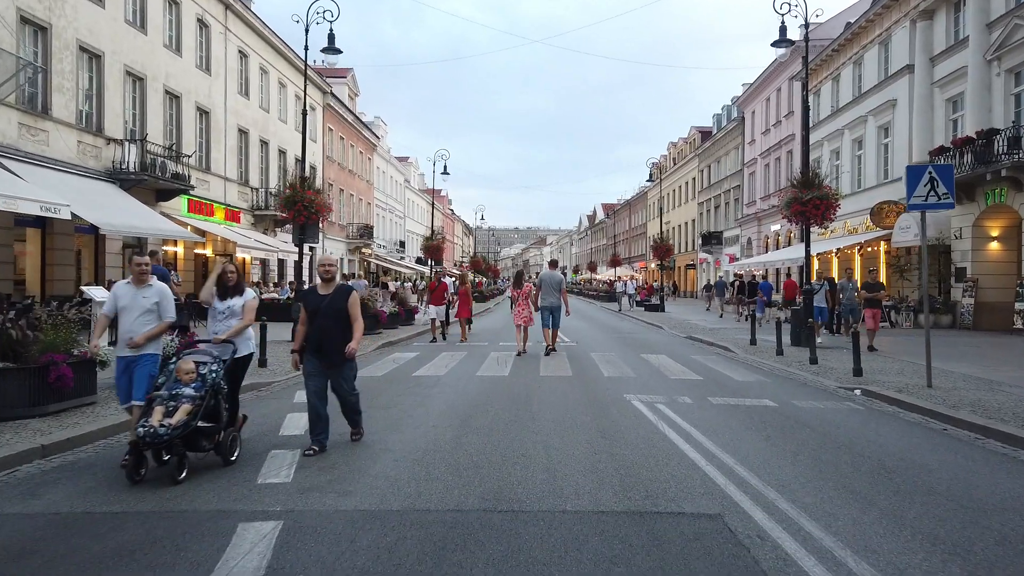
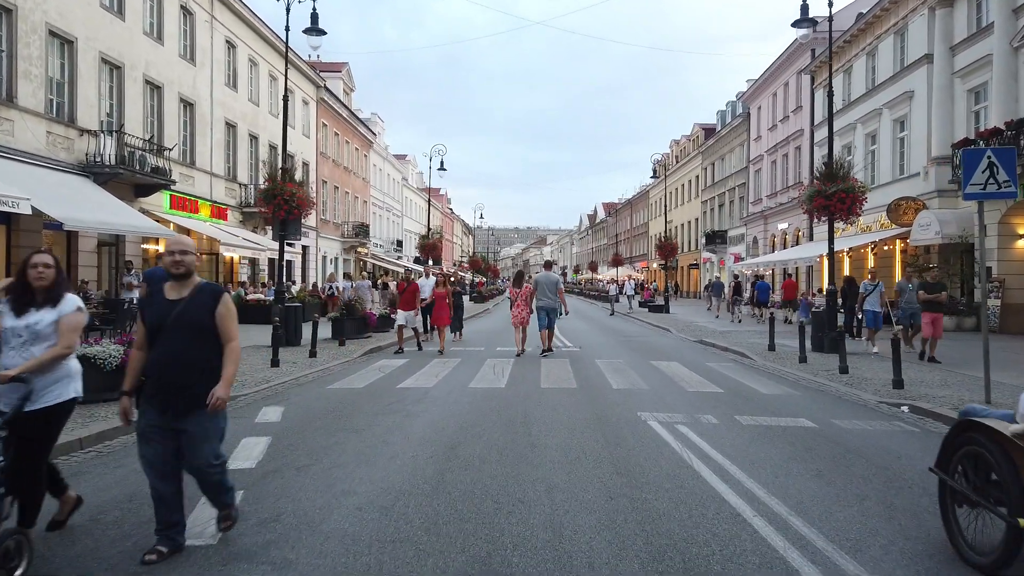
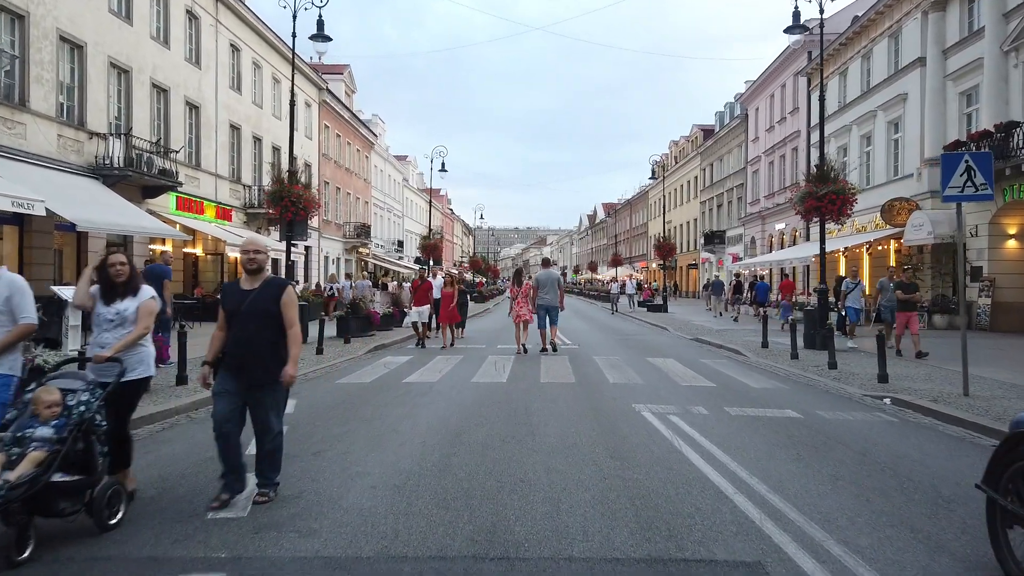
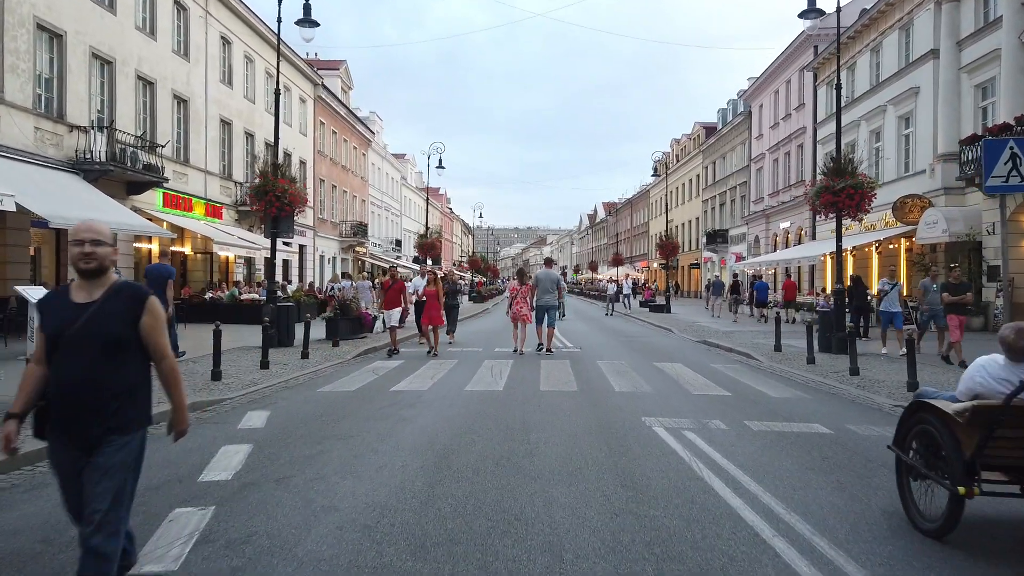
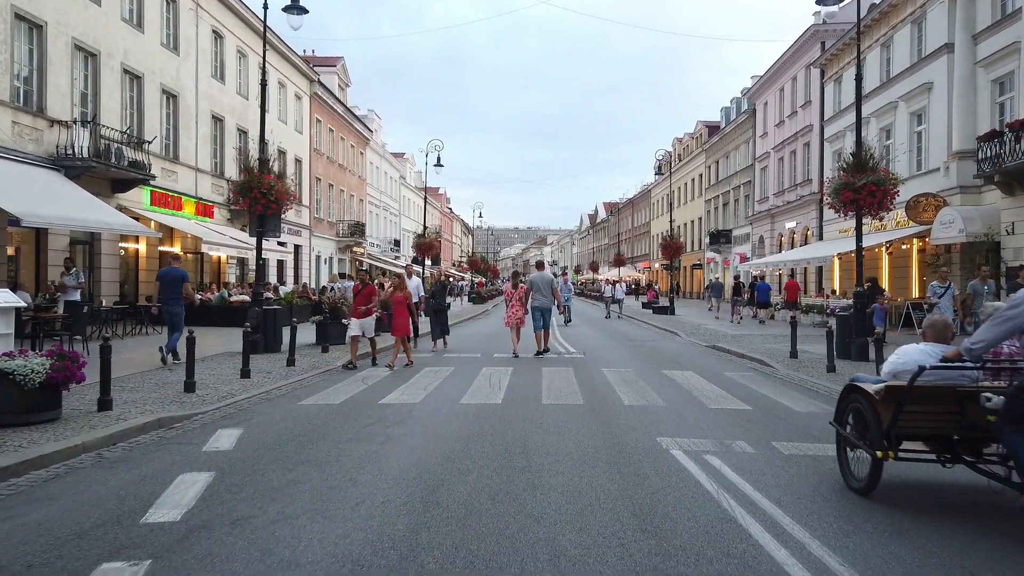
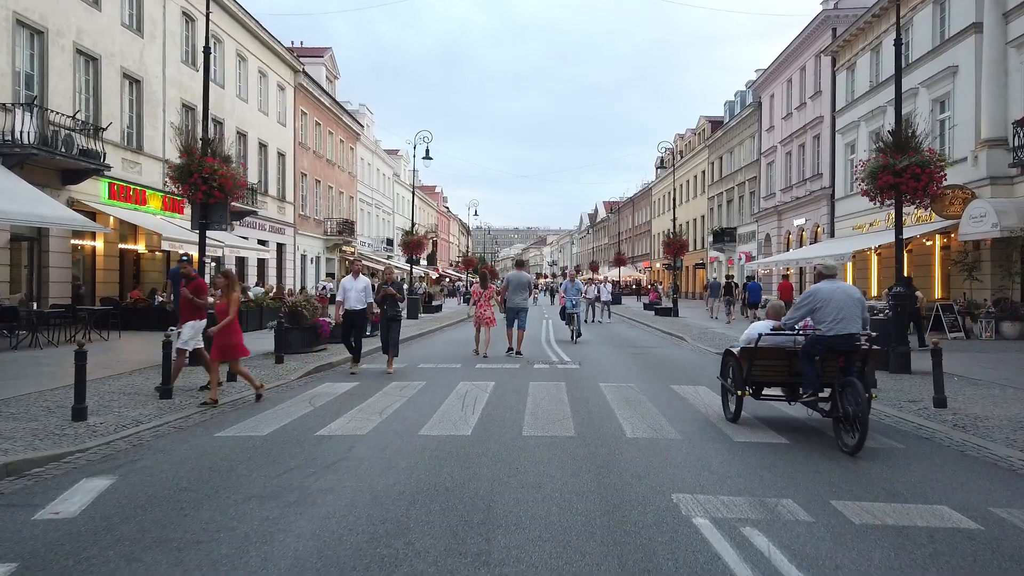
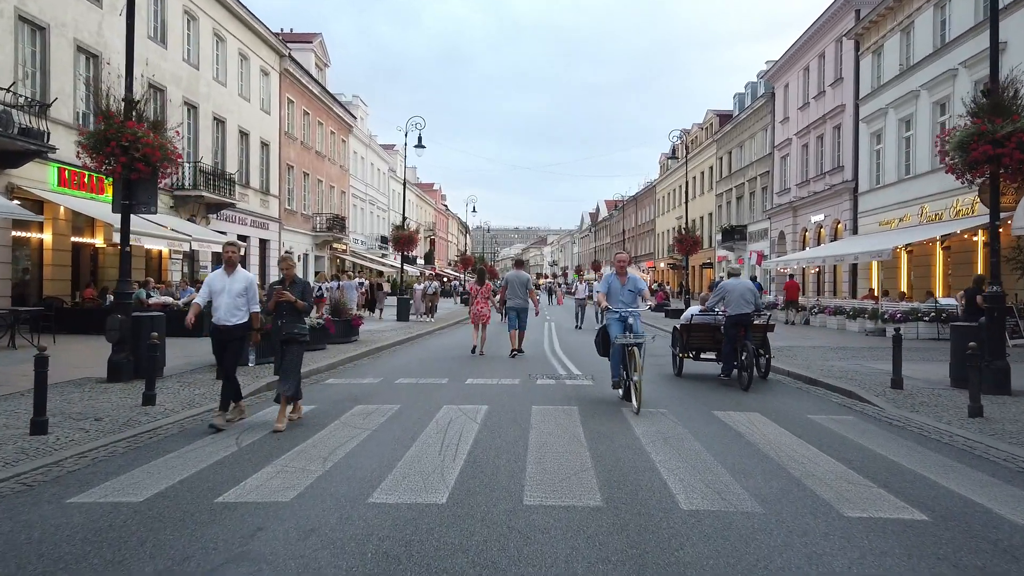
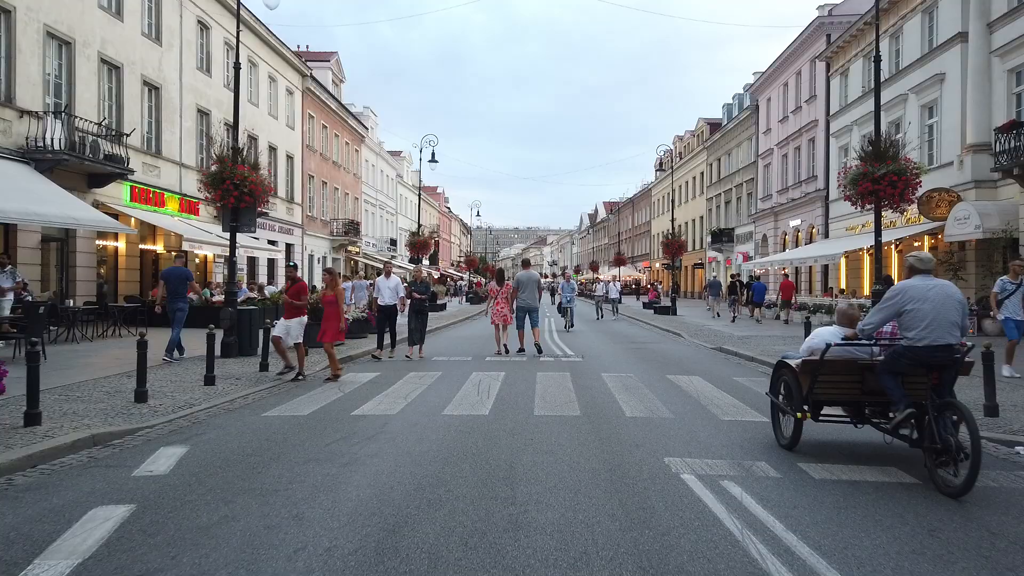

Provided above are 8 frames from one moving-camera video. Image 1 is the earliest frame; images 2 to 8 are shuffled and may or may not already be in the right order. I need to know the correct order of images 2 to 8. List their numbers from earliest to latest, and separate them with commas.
3, 2, 4, 5, 8, 6, 7
